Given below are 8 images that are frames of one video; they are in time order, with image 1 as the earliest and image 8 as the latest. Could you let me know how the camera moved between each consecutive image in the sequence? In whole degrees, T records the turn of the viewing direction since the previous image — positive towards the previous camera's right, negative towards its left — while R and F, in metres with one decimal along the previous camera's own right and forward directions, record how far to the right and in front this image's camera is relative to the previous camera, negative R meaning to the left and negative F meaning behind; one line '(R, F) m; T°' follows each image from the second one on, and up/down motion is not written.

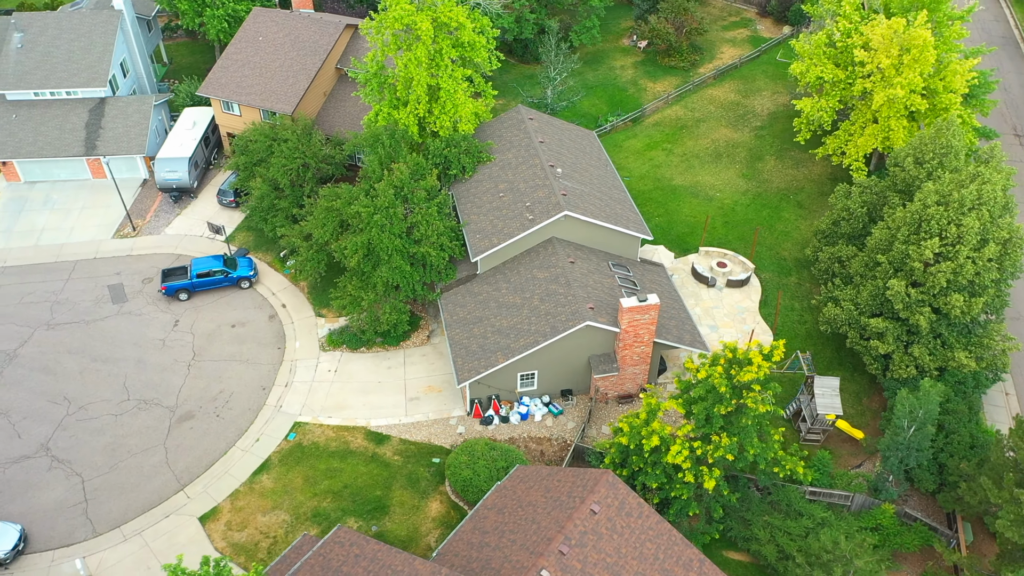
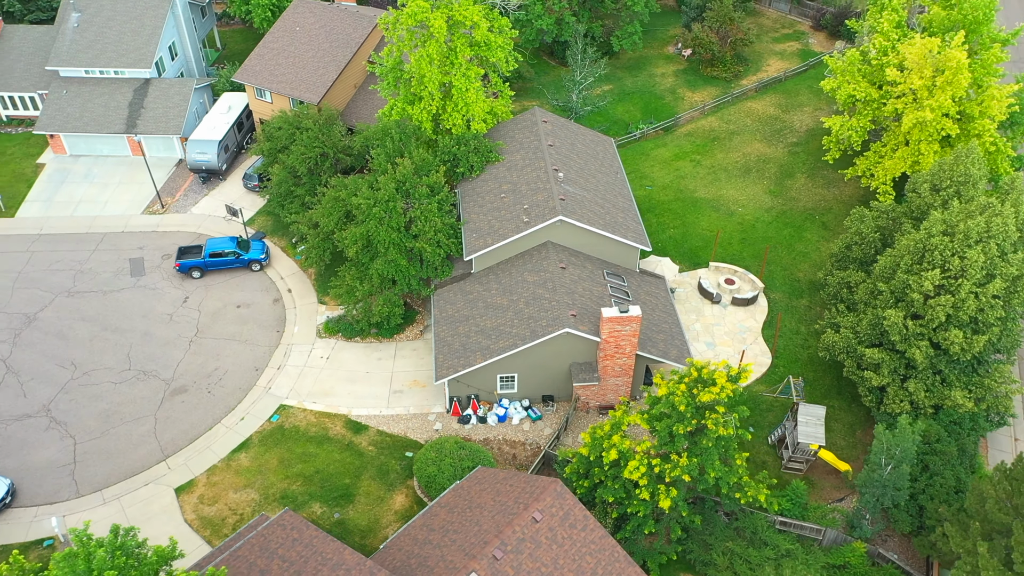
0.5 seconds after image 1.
(+3.0, +0.2) m; -5°
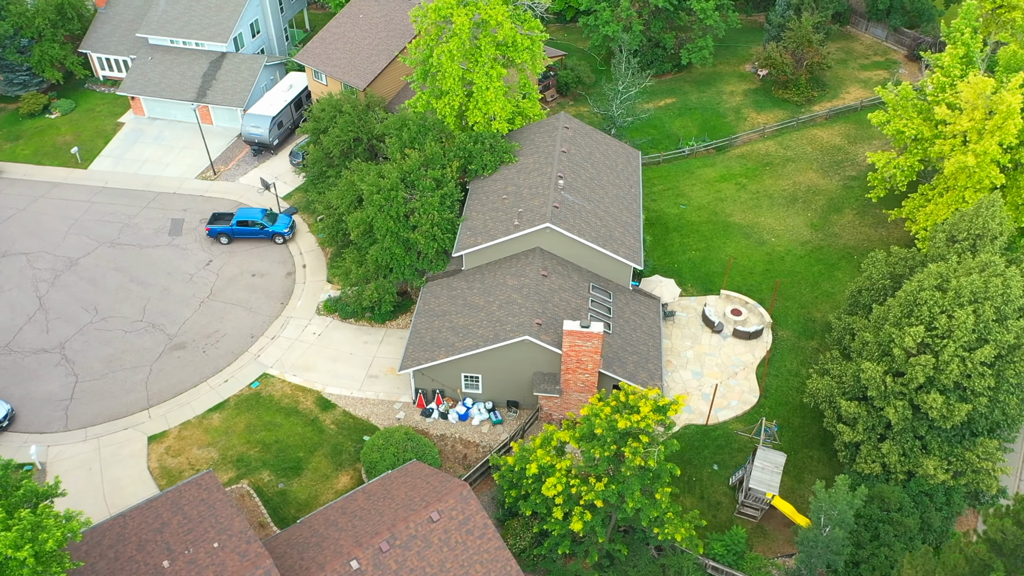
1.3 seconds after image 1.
(+5.1, +0.5) m; -9°
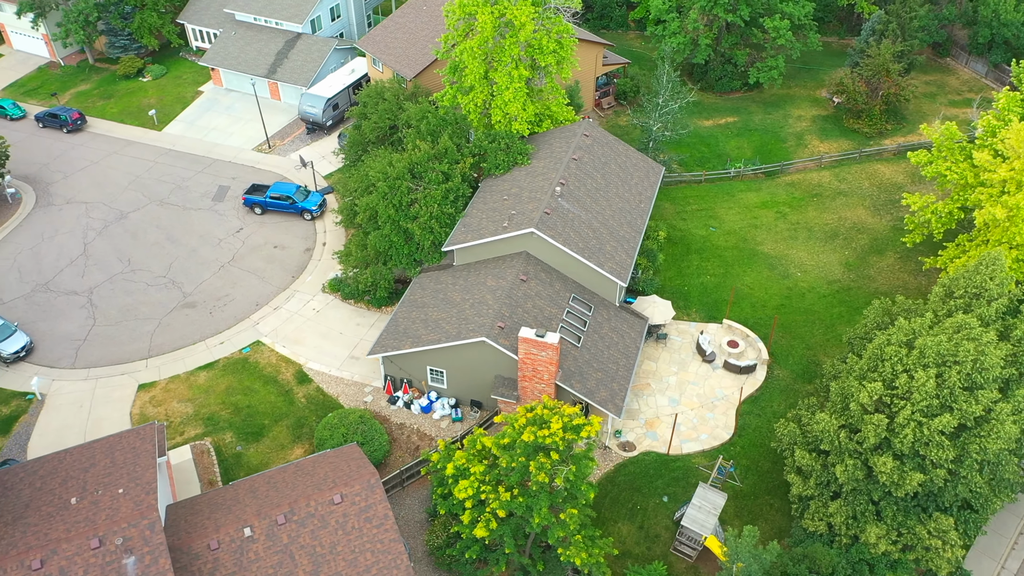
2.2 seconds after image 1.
(+5.1, +0.5) m; -9°
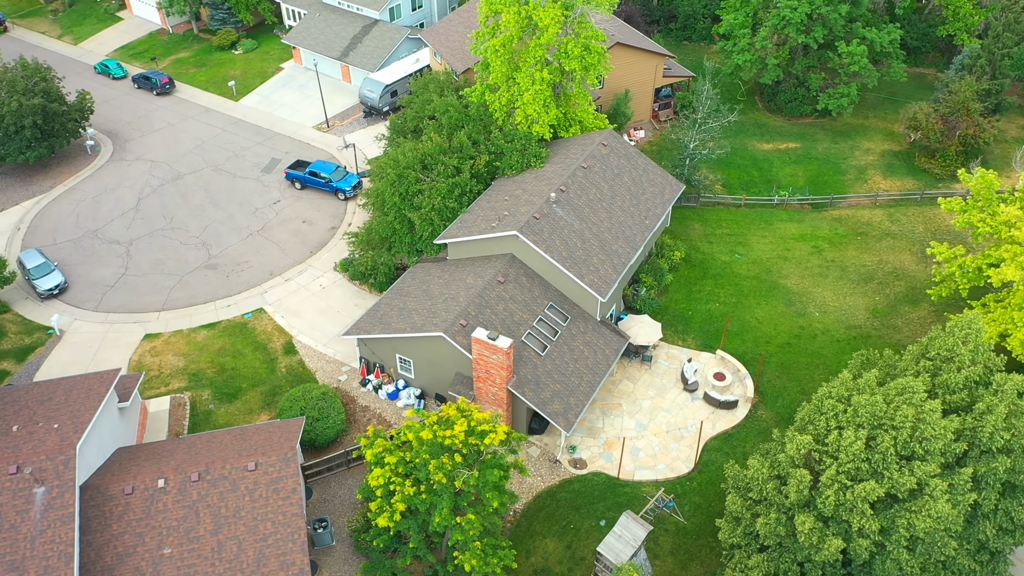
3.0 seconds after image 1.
(+5.2, +0.5) m; -9°
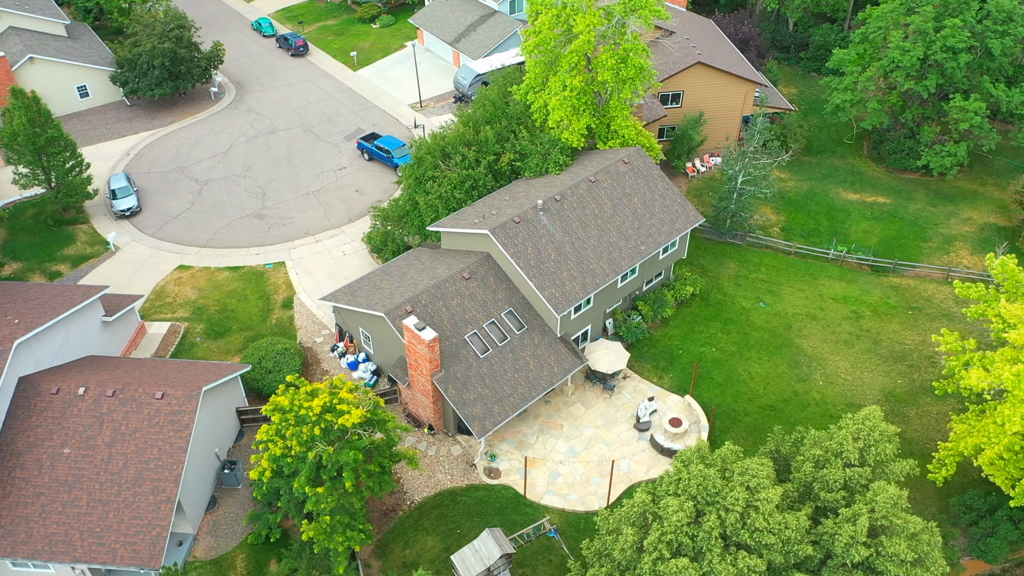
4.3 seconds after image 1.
(+7.9, +1.2) m; -13°
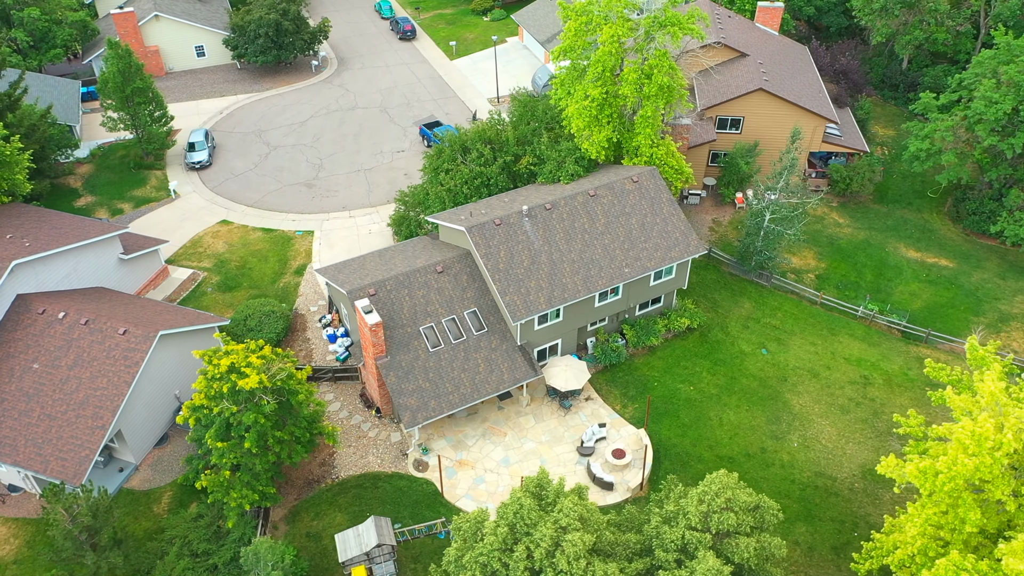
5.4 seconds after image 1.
(+6.6, +0.8) m; -11°
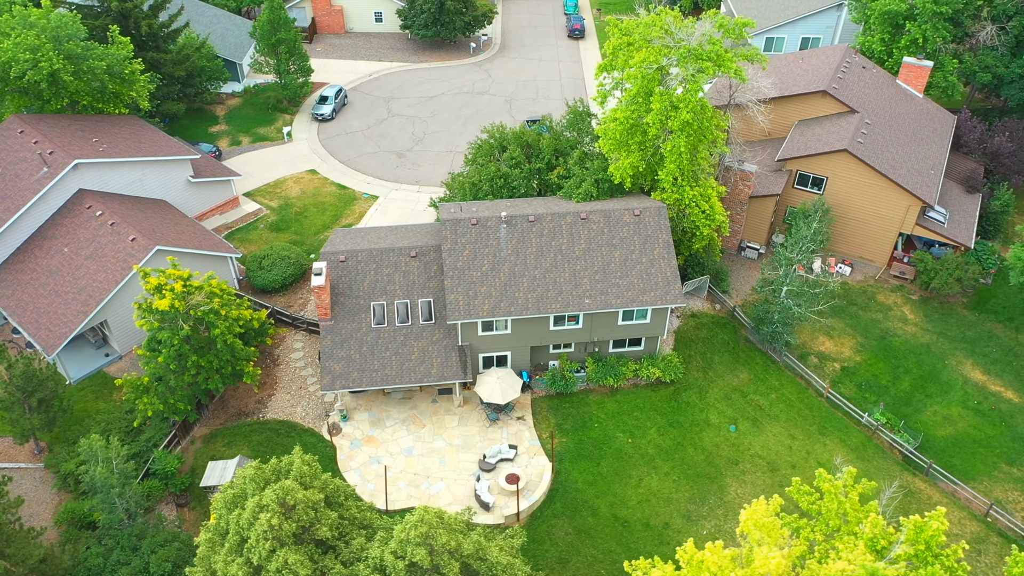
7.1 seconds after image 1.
(+9.8, +1.6) m; -17°
